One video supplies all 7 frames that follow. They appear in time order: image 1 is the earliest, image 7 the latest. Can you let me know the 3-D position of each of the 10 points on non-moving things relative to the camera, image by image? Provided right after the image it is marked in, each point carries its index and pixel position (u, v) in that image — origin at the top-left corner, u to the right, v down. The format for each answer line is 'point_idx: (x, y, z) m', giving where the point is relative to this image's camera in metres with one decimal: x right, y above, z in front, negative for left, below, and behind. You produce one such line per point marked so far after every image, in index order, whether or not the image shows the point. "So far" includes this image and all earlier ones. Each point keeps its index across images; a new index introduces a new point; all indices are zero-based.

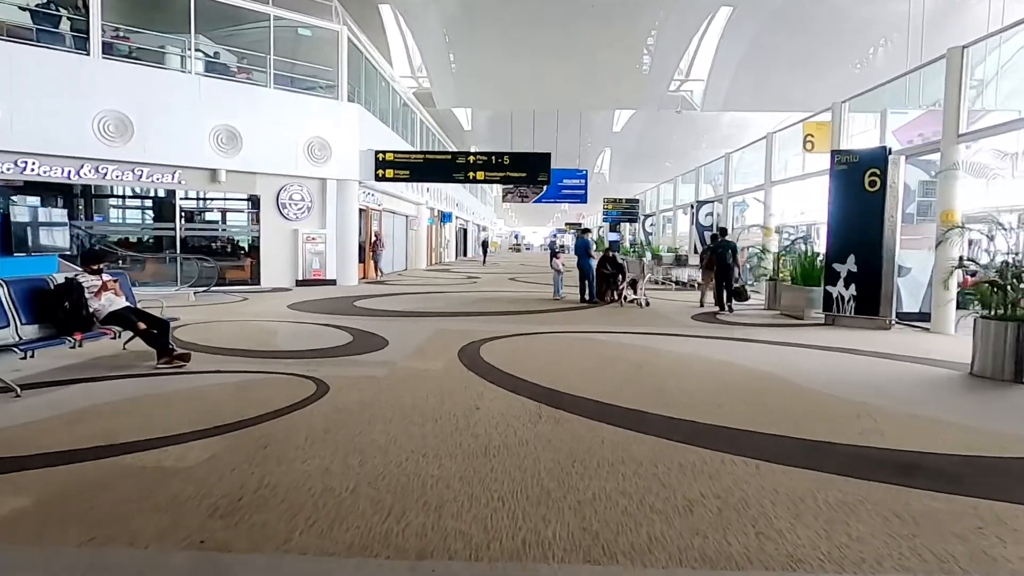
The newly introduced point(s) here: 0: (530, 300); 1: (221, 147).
0: (+0.3, -0.2, +14.1) m
1: (-6.4, +3.1, +14.6) m
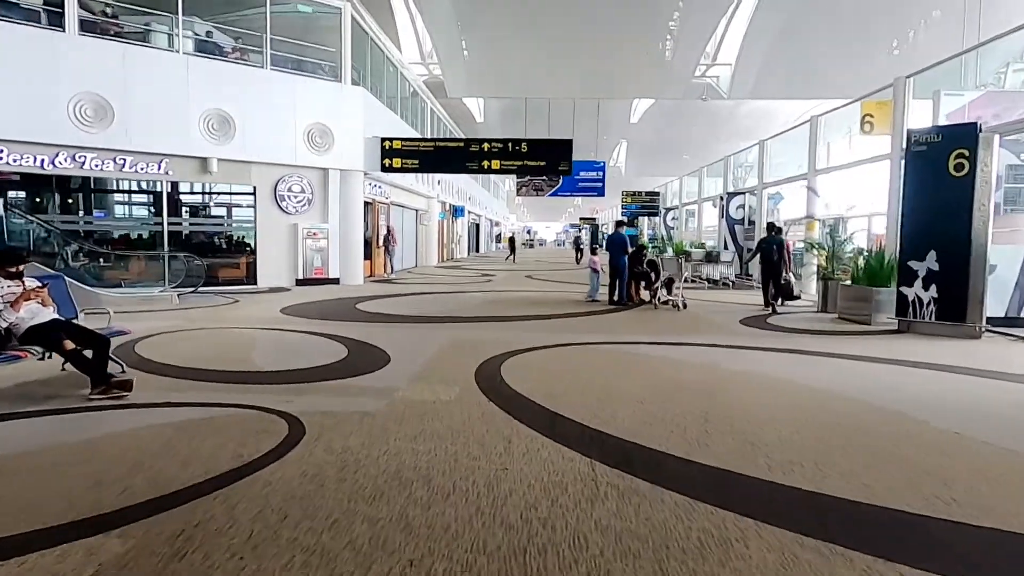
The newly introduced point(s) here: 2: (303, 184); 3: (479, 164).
0: (+0.7, -0.2, +12.8) m
1: (-6.0, +3.1, +13.3) m
2: (-4.7, +2.3, +14.8) m
3: (-0.8, +2.9, +15.4) m
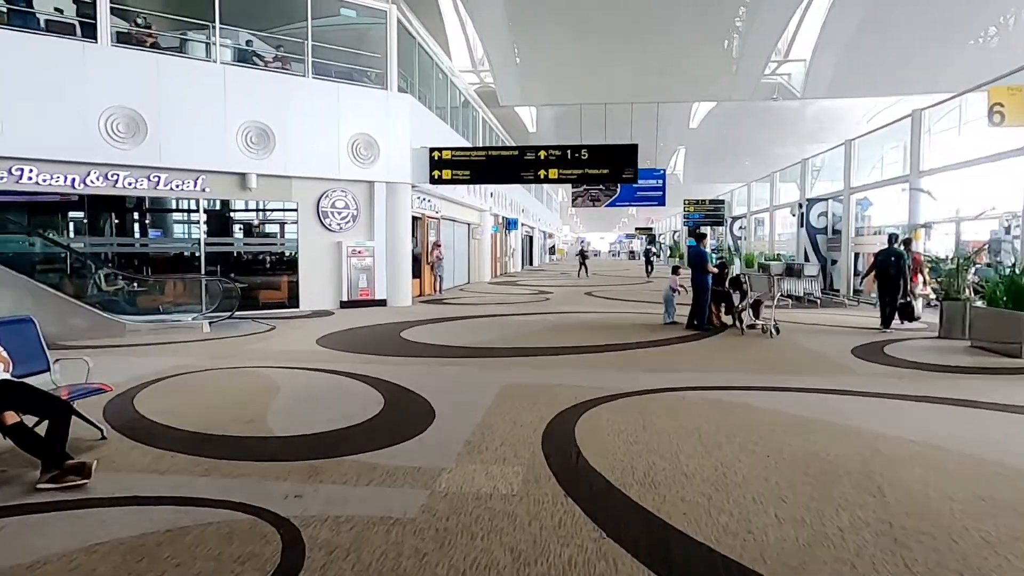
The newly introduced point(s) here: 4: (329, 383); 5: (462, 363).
0: (+1.8, -0.6, +11.3) m
1: (-4.9, +2.6, +12.5) m
2: (-3.4, +1.9, +13.9) m
3: (+0.5, +2.4, +14.1) m
4: (-1.7, -0.9, +6.3) m
5: (-0.6, -0.8, +7.4) m
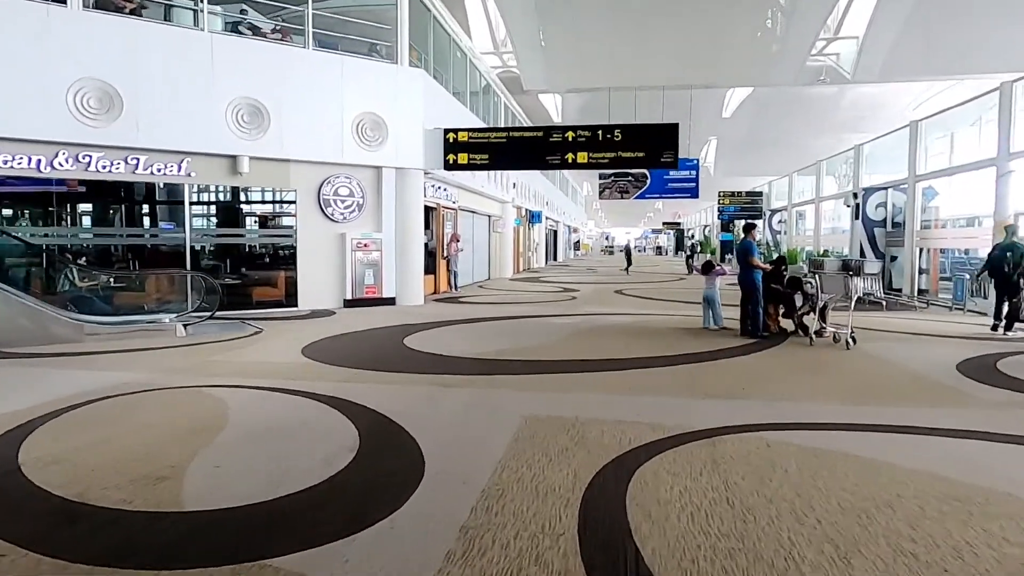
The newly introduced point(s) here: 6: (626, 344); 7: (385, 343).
0: (+2.1, -0.6, +9.8) m
1: (-4.5, +2.7, +11.1) m
2: (-3.0, +1.9, +12.5) m
3: (+0.9, +2.5, +12.6) m
4: (-1.6, -0.9, +4.8) m
5: (-0.4, -0.8, +5.9) m
6: (+1.5, -0.7, +8.4) m
7: (-1.6, -0.7, +8.2) m
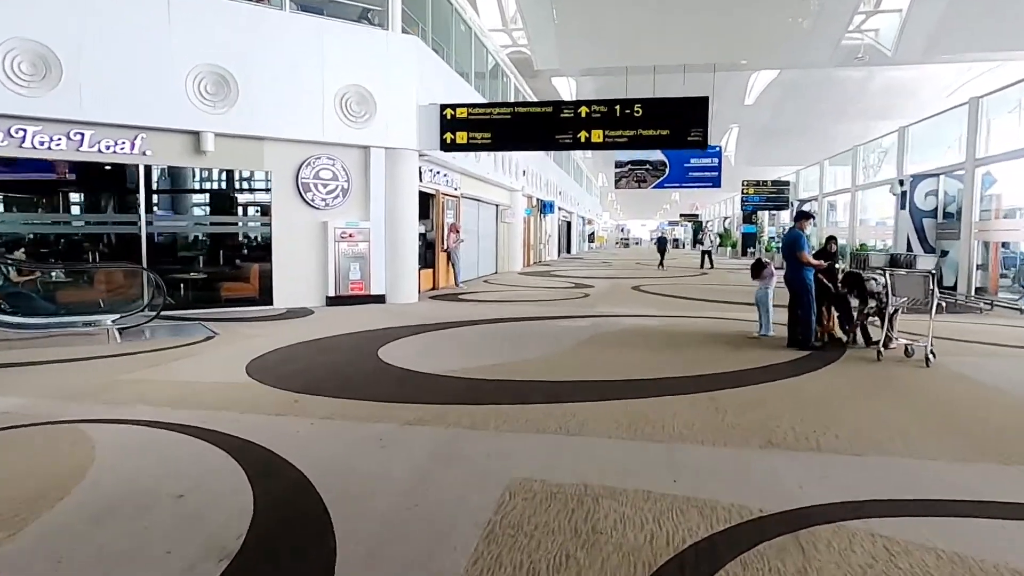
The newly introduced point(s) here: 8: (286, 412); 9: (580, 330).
0: (+2.1, -0.6, +8.2) m
1: (-4.5, +2.8, +9.7) m
2: (-2.9, +2.0, +11.0) m
3: (+1.0, +2.5, +11.0) m
4: (-1.7, -0.9, +3.4) m
5: (-0.4, -0.9, +4.5) m
6: (+1.4, -0.7, +6.9) m
7: (-1.6, -0.7, +6.7) m
8: (-1.5, -0.8, +4.5) m
9: (+0.9, -0.6, +8.7) m
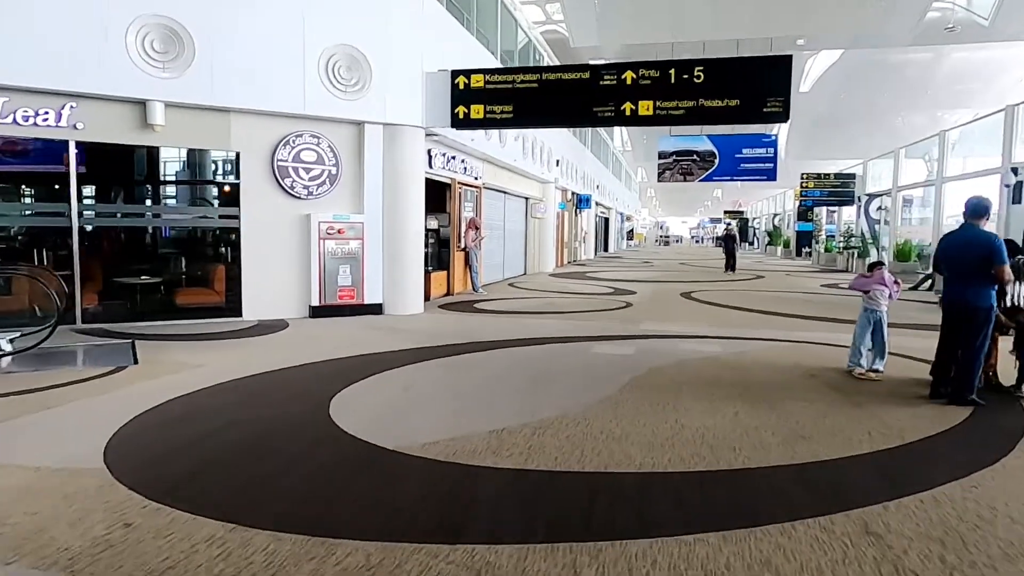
0: (+2.3, -0.8, +5.9) m
1: (-4.2, +2.7, +7.7) m
2: (-2.6, +1.9, +9.0) m
3: (+1.4, +2.4, +8.8) m
4: (-1.8, -1.1, +1.3) m
5: (-0.5, -1.0, +2.3) m
6: (+1.5, -0.9, +4.7) m
7: (-1.5, -0.8, +4.6) m
8: (-1.5, -1.0, +2.4) m
9: (+1.1, -0.7, +6.5) m
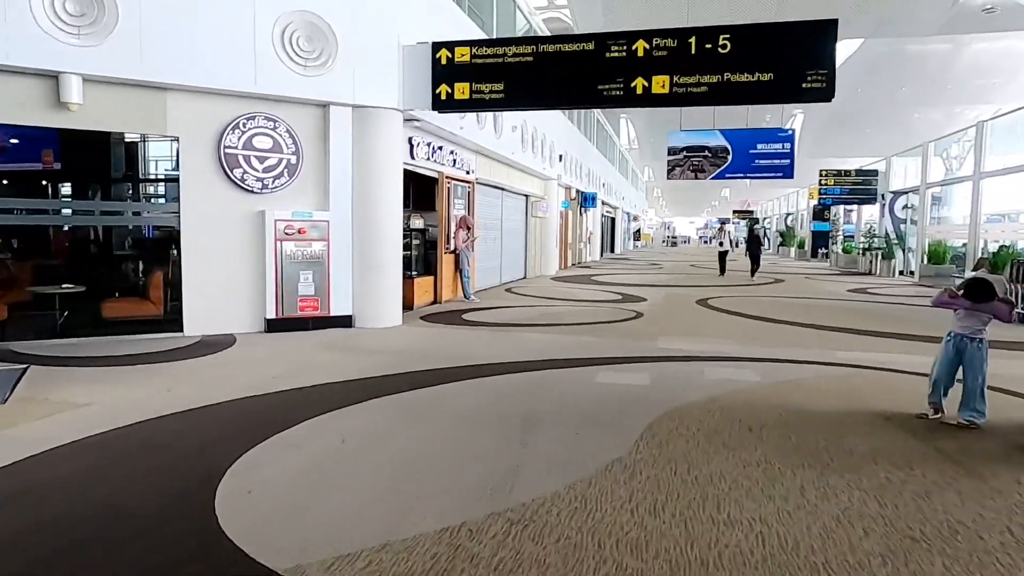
0: (+2.2, -0.9, +4.5) m
1: (-4.3, +2.6, +6.4) m
2: (-2.7, +1.8, +7.6) m
3: (+1.3, +2.3, +7.4) m
4: (-1.9, -1.2, 0.0) m
5: (-0.6, -1.1, +1.0) m
6: (+1.4, -1.0, +3.3) m
7: (-1.6, -0.9, +3.3) m
8: (-1.7, -1.1, +1.1) m
9: (+1.0, -0.8, +5.1) m
